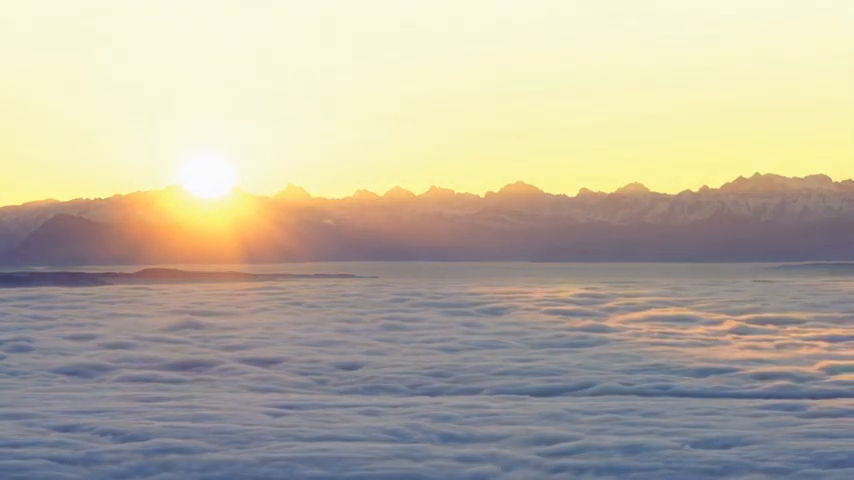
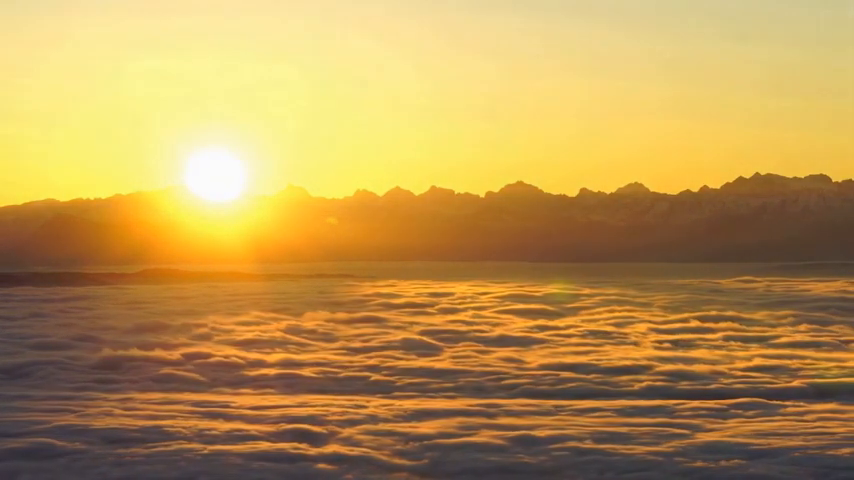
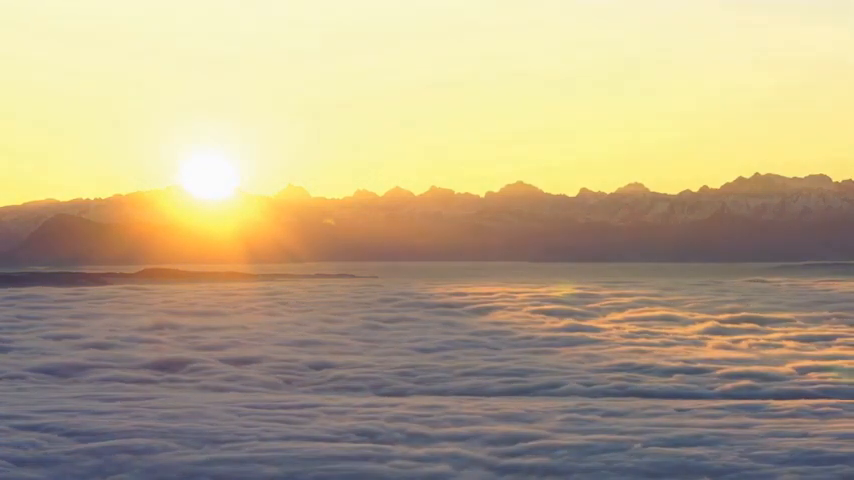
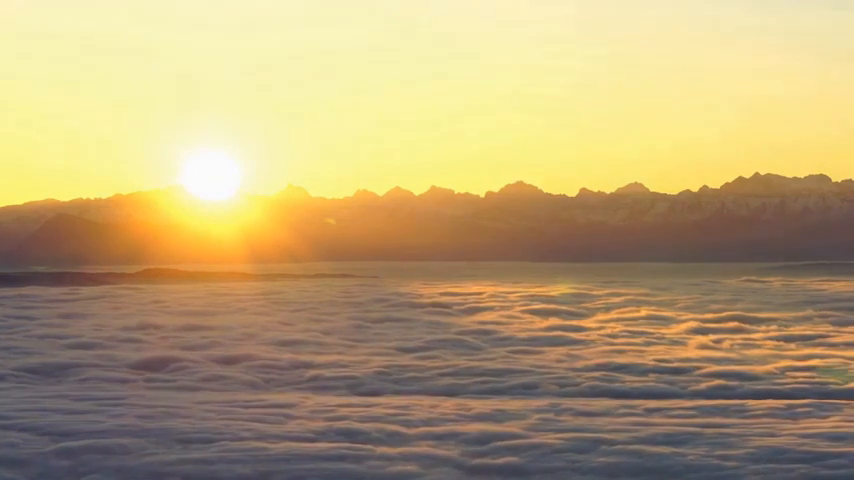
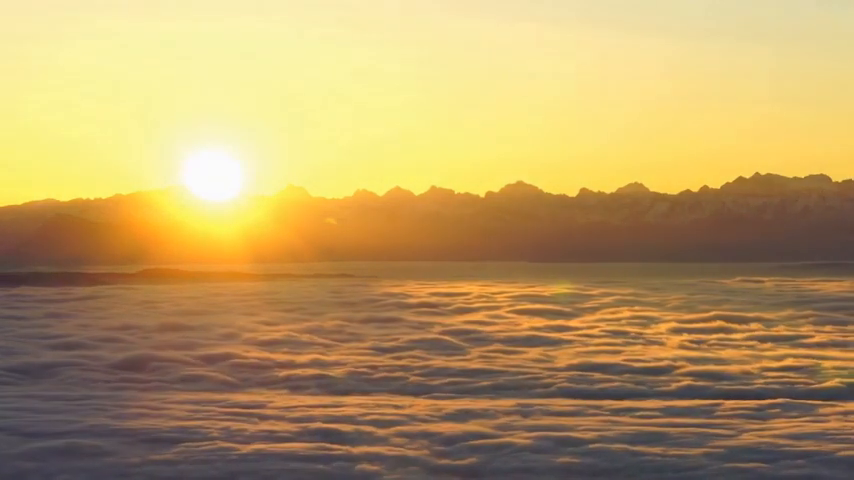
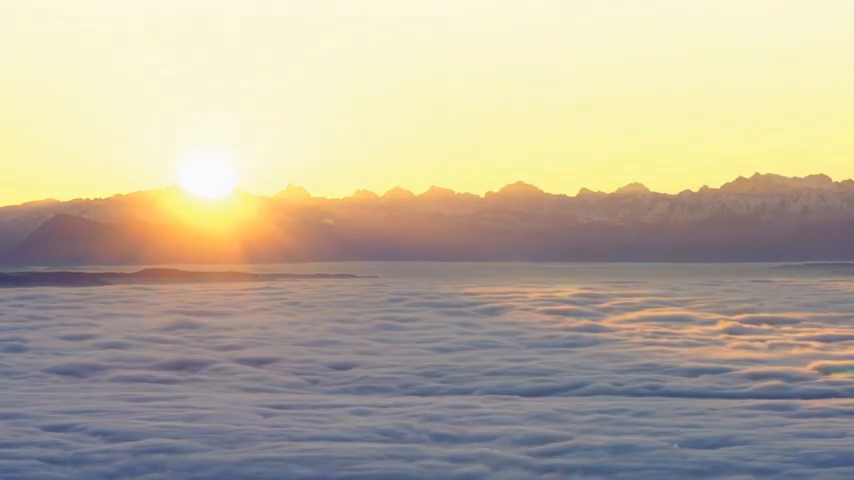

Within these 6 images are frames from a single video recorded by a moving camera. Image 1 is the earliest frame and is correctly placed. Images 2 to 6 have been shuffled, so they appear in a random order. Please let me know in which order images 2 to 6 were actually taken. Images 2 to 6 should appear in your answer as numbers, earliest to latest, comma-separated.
6, 3, 4, 5, 2
